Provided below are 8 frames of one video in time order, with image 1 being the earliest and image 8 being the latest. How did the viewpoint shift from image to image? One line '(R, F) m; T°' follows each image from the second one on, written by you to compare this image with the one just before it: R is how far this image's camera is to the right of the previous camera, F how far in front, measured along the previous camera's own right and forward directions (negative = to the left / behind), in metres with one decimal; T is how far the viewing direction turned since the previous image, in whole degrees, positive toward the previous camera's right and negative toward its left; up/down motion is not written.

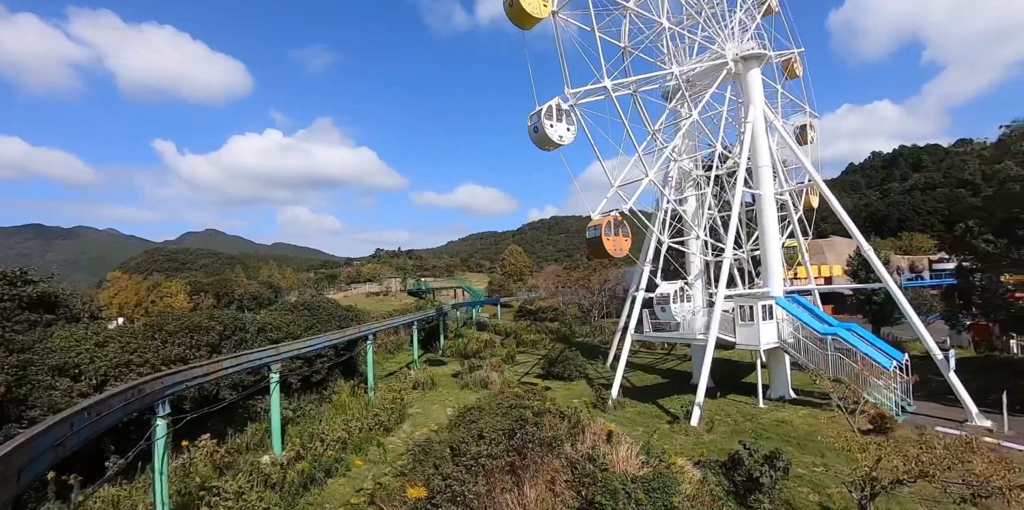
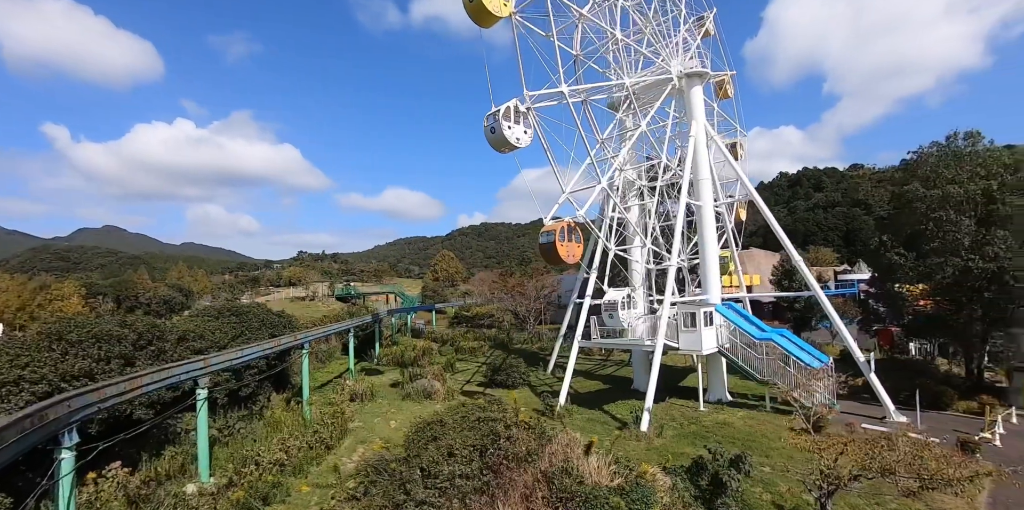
(-0.8, +0.5) m; +9°
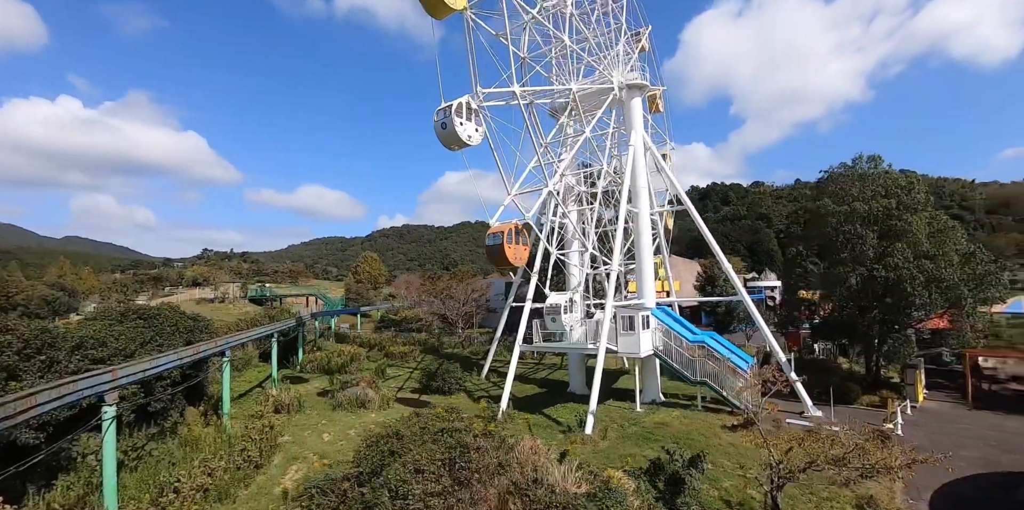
(-0.9, +0.4) m; +10°
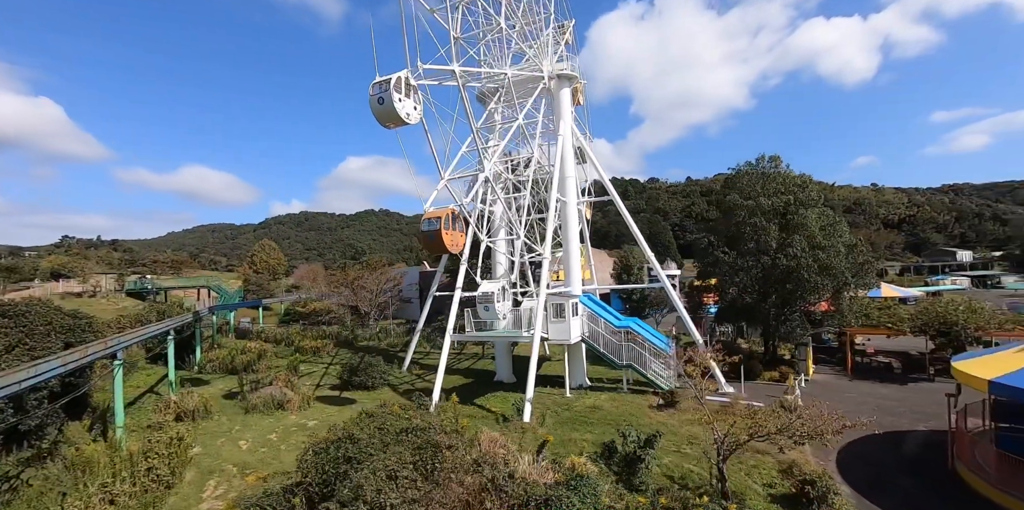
(-1.1, +0.5) m; +12°
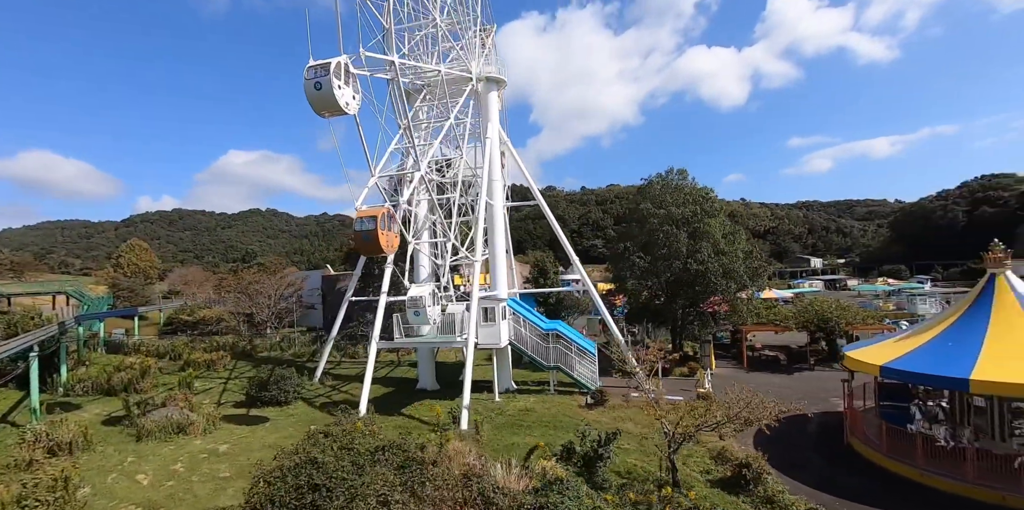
(-1.4, +0.4) m; +13°
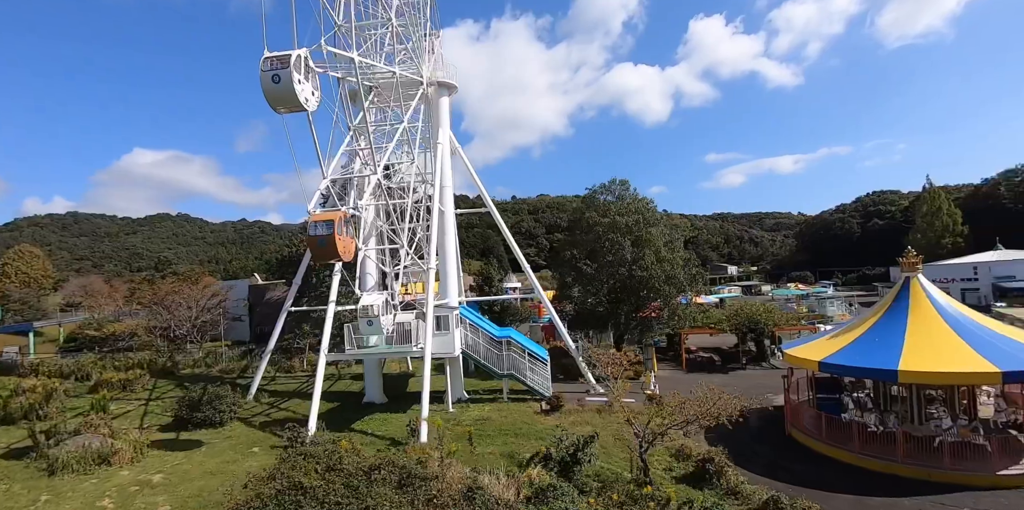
(-1.0, +0.2) m; +9°
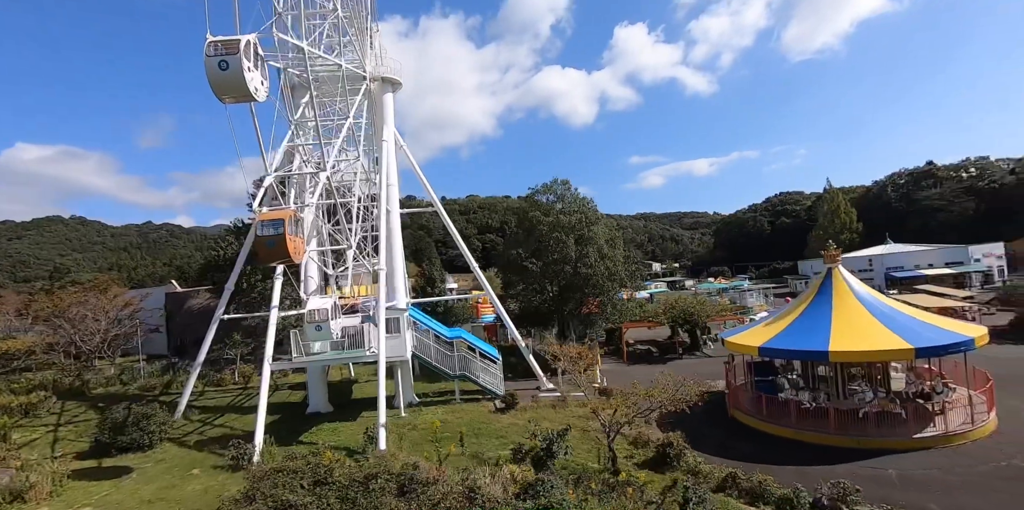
(-0.9, +0.1) m; +9°
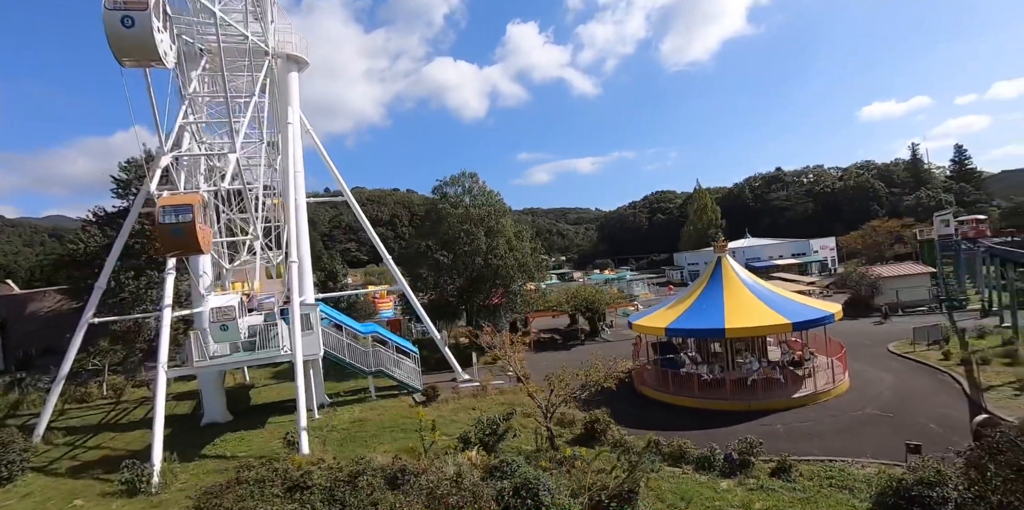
(-1.3, 0.0) m; +14°
